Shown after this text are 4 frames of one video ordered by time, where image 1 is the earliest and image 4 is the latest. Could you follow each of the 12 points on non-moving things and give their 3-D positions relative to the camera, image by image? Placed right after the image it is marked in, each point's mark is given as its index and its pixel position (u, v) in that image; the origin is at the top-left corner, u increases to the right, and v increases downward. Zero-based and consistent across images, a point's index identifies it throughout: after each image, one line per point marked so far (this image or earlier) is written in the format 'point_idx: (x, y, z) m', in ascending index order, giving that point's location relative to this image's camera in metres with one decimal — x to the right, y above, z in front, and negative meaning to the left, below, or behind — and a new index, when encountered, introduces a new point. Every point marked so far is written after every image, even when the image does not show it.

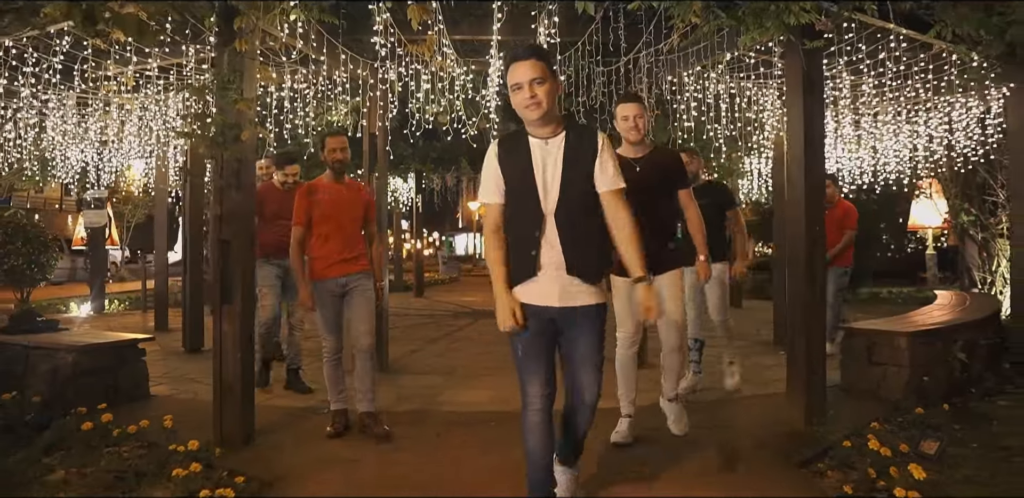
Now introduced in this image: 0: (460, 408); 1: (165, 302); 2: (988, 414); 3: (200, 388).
0: (-0.3, -1.1, +6.0) m
1: (-4.7, -0.7, +11.8) m
2: (+3.1, -1.1, +5.8) m
3: (-2.4, -1.1, +6.8) m
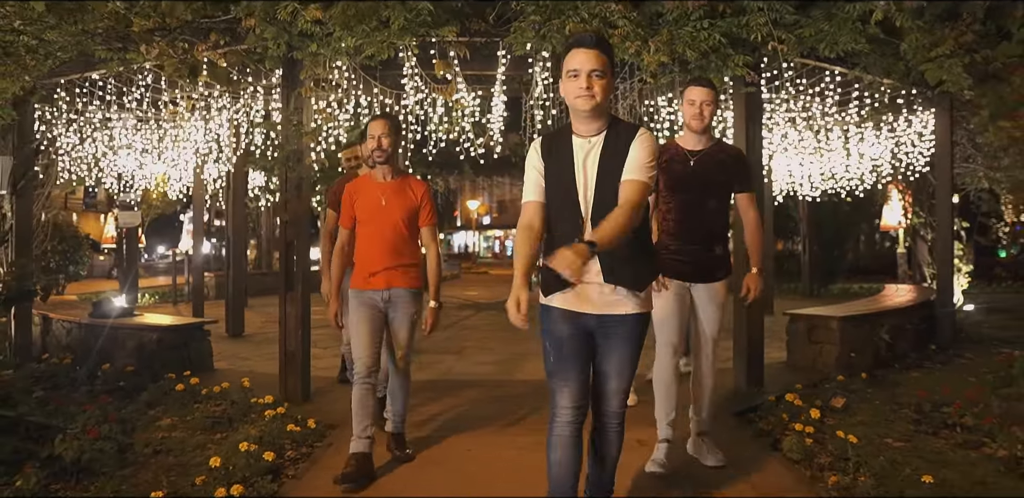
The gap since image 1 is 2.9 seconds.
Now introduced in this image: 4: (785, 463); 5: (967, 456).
0: (-0.3, -1.1, +7.4) m
1: (-4.7, -0.7, +13.2) m
2: (+3.2, -1.1, +7.2) m
3: (-2.4, -1.1, +8.2) m
4: (+1.4, -1.1, +4.5) m
5: (+2.5, -1.1, +4.8) m
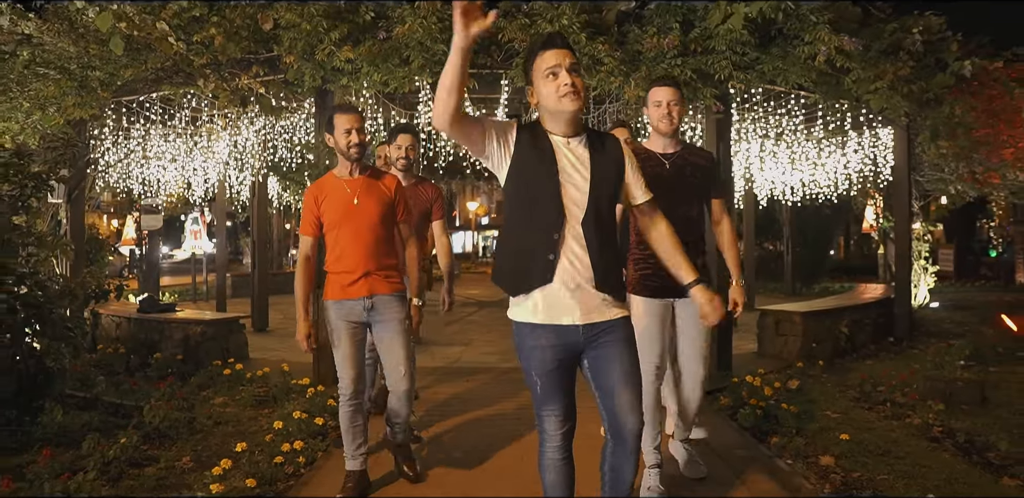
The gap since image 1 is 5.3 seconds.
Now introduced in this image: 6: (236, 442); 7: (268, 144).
0: (-0.3, -1.1, +8.4) m
1: (-4.7, -0.7, +14.2) m
2: (+3.2, -1.1, +8.2) m
3: (-2.4, -1.1, +9.2) m
4: (+1.4, -1.1, +5.5) m
5: (+2.5, -1.2, +5.8) m
6: (-1.7, -1.2, +5.5) m
7: (-2.7, +1.2, +9.7) m
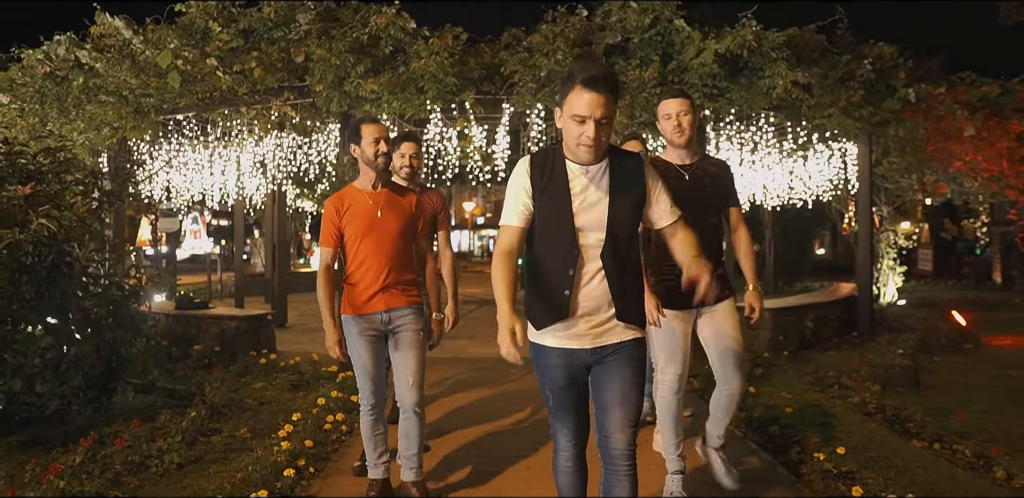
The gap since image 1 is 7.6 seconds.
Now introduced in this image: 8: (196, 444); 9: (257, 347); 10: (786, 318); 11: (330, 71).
0: (-0.3, -1.2, +9.4) m
1: (-4.7, -0.7, +15.2) m
2: (+3.2, -1.2, +9.3) m
3: (-2.4, -1.1, +10.2) m
4: (+1.4, -1.2, +6.6) m
5: (+2.5, -1.2, +6.9) m
6: (-1.7, -1.3, +6.6) m
7: (-2.7, +1.1, +10.8) m
8: (-2.1, -1.3, +5.7) m
9: (-2.8, -1.1, +9.5) m
10: (+3.1, -0.8, +9.9) m
11: (-1.6, +1.6, +7.9) m
